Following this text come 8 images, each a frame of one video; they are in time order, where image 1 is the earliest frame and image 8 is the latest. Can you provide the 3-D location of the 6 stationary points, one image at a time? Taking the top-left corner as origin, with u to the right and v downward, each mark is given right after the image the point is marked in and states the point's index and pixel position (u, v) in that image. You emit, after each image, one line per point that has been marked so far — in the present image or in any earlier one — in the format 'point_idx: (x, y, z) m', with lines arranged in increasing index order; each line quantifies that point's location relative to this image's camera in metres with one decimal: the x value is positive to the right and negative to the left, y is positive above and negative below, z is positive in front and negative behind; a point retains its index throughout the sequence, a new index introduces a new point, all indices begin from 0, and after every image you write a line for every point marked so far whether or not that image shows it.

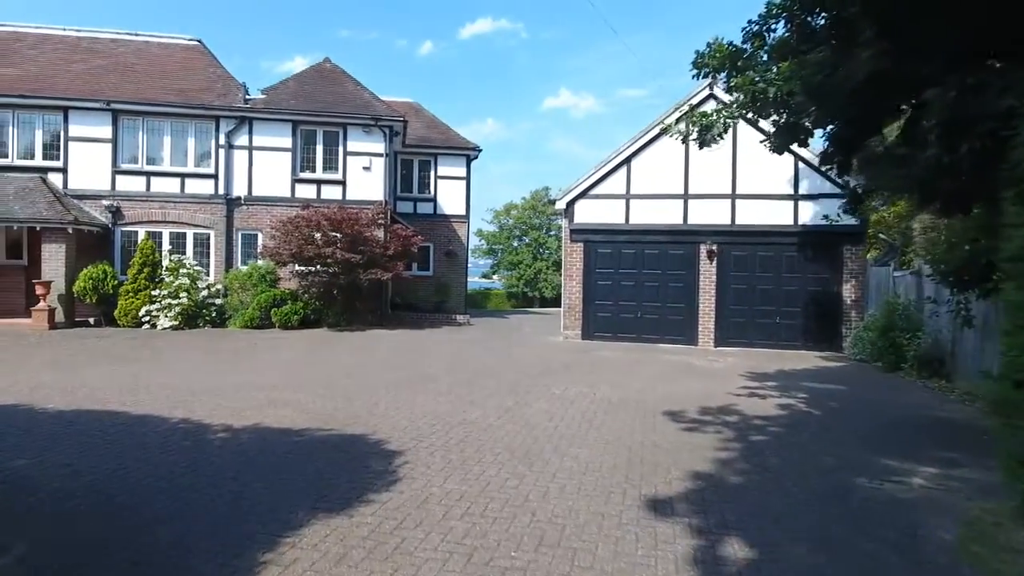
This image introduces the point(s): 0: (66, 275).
0: (-12.5, +0.4, +18.6) m
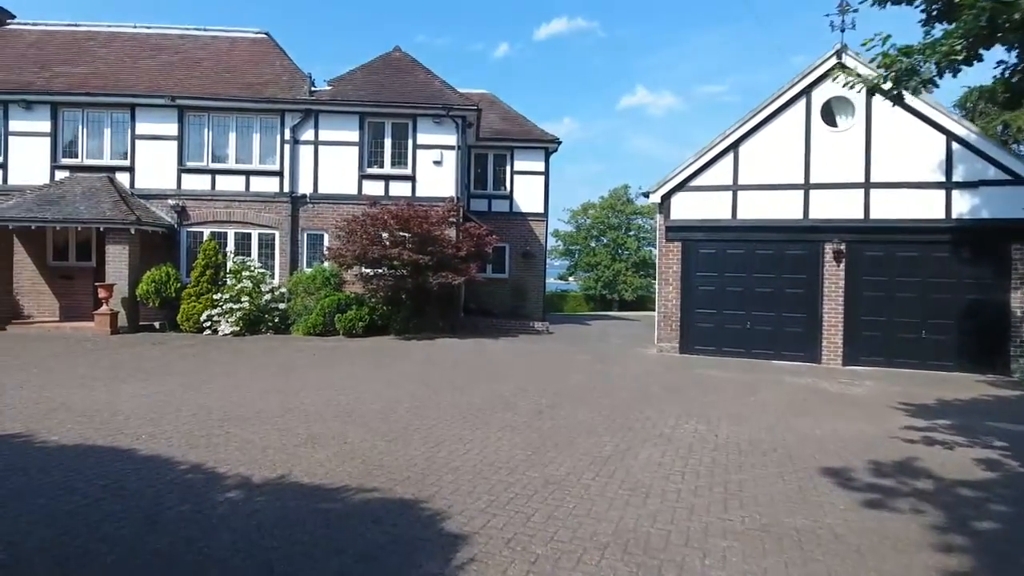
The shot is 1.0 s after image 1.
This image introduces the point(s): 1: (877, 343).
0: (-10.3, +0.3, +17.9) m
1: (+7.6, -1.1, +13.7) m
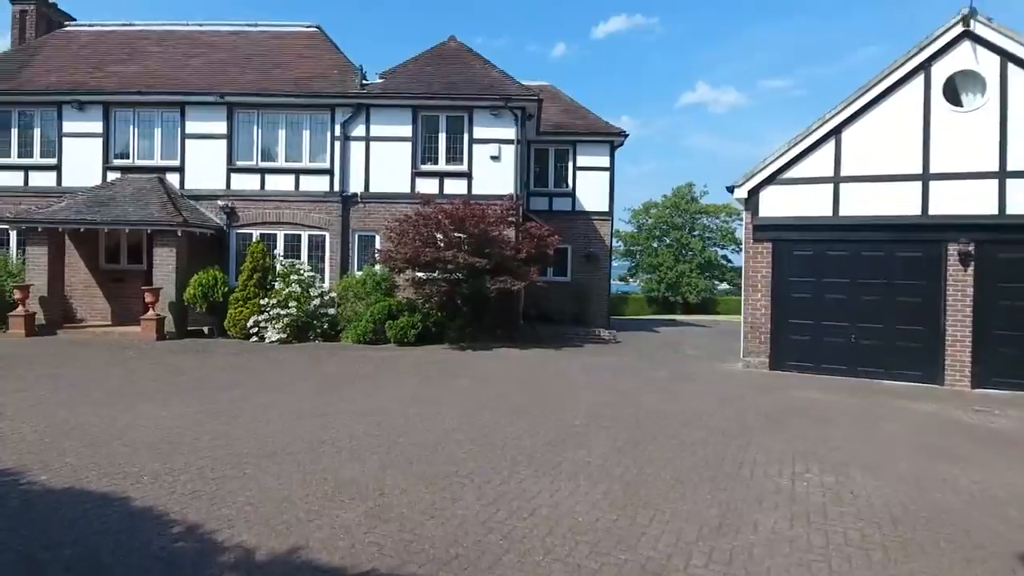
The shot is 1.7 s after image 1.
0: (-8.7, +0.2, +17.2) m
1: (+8.8, -1.3, +11.5) m
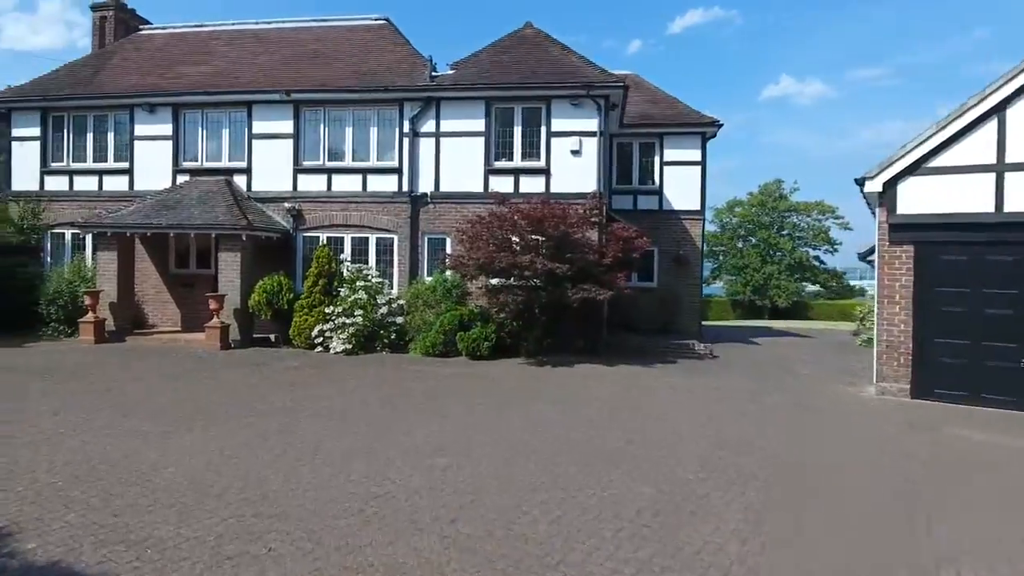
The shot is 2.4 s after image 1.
0: (-6.7, 0.0, +16.5) m
1: (+10.0, -1.5, +8.9) m
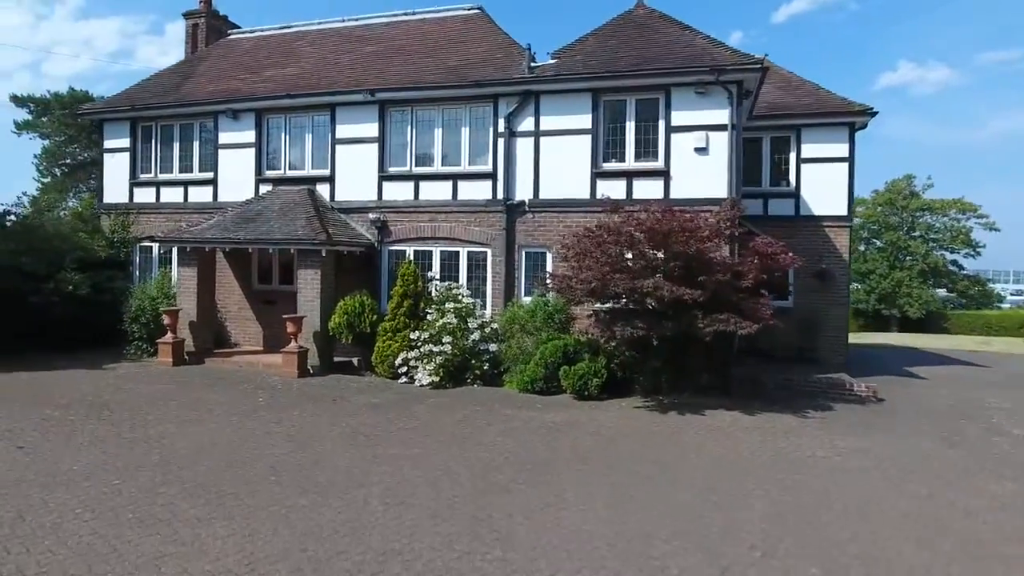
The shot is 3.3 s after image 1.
0: (-4.3, -0.5, +14.9) m
1: (+11.3, -2.0, +5.1) m
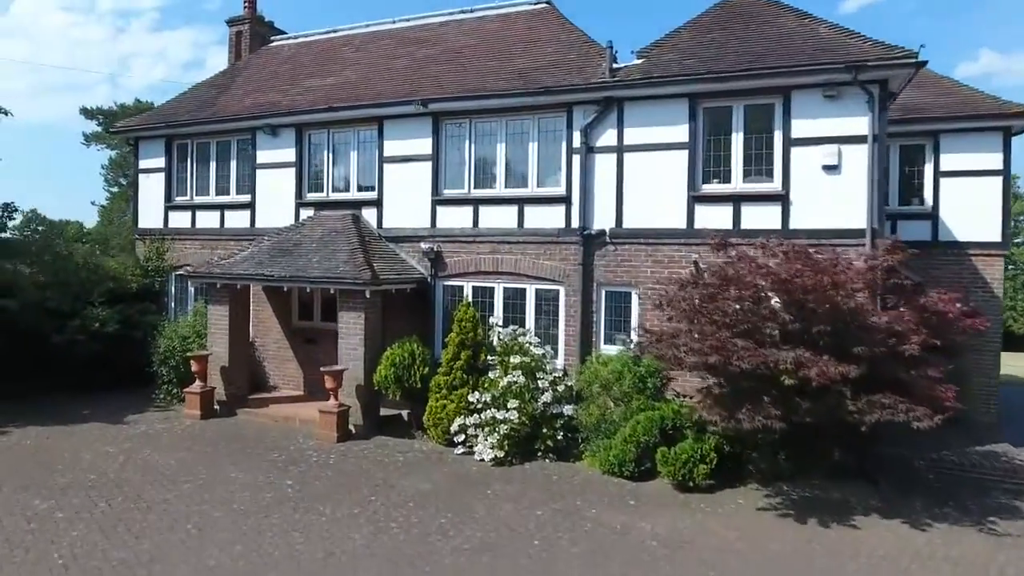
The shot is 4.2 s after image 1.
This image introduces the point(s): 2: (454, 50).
0: (-2.8, -1.3, +12.8) m
1: (+11.9, -2.9, +1.7) m
2: (-1.4, +5.7, +15.8) m
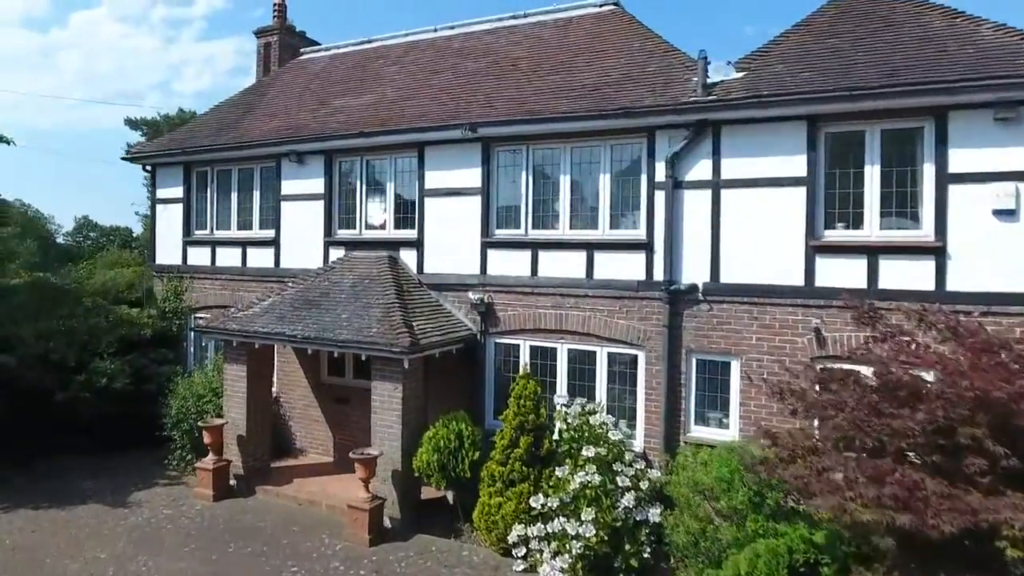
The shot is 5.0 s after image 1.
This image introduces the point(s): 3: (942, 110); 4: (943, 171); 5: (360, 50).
0: (-1.7, -2.4, +10.6) m
1: (+12.3, -4.0, -1.3) m
2: (-0.1, +4.6, +13.5) m
3: (+5.8, +2.3, +8.8) m
4: (+5.8, +1.5, +8.8) m
5: (-3.9, +6.1, +16.9) m
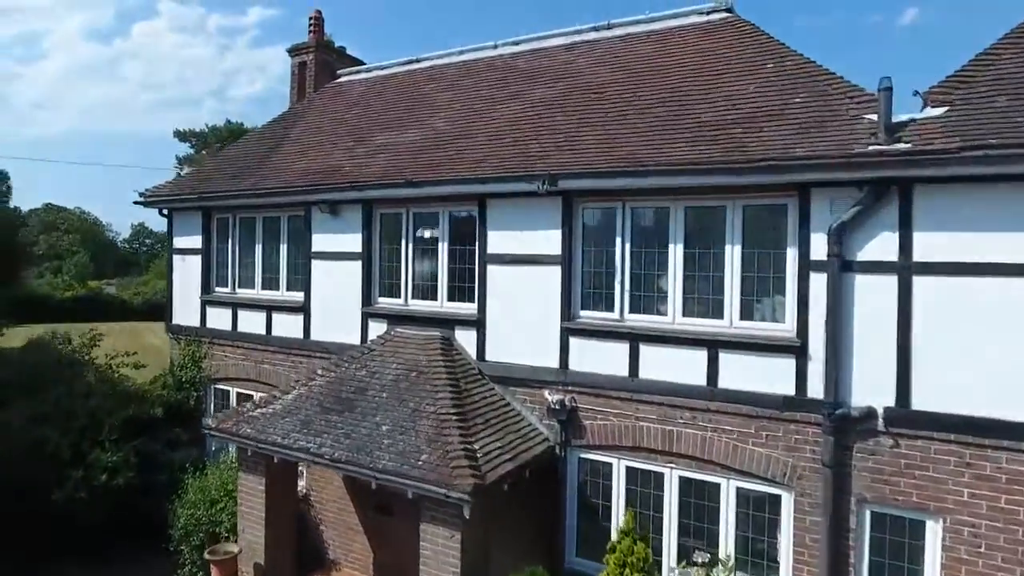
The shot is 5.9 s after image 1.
0: (-0.6, -3.8, +7.9) m
1: (+12.6, -5.4, -4.9) m
2: (+1.2, +3.3, +10.7) m
3: (+6.8, +1.0, +5.6) m
4: (+6.8, +0.2, +5.6) m
5: (-2.3, +4.7, +14.3) m
